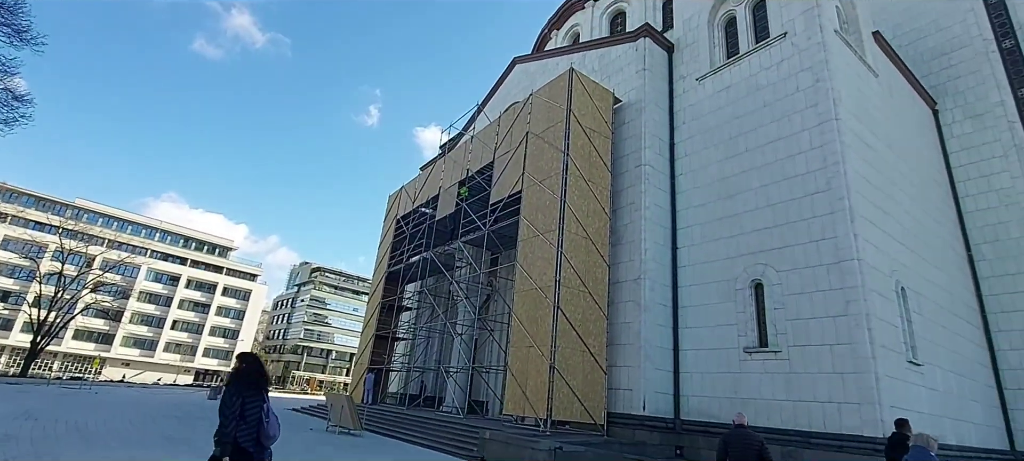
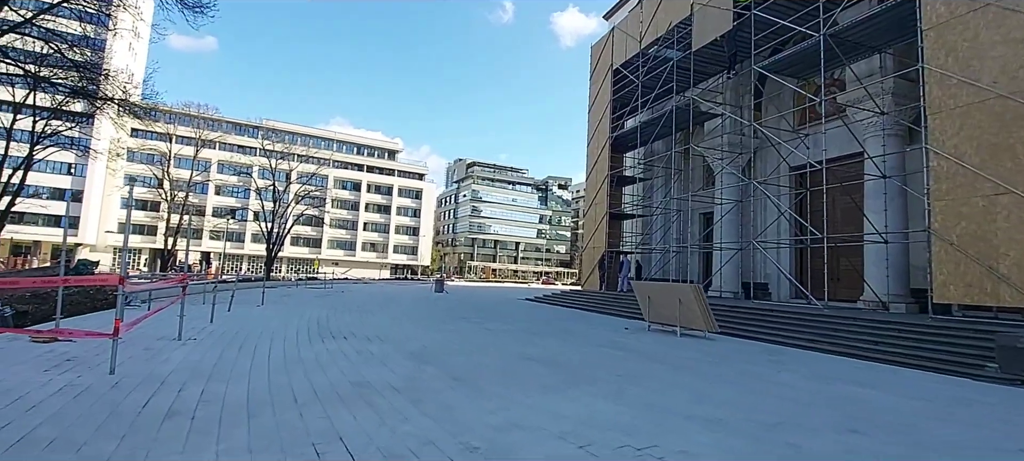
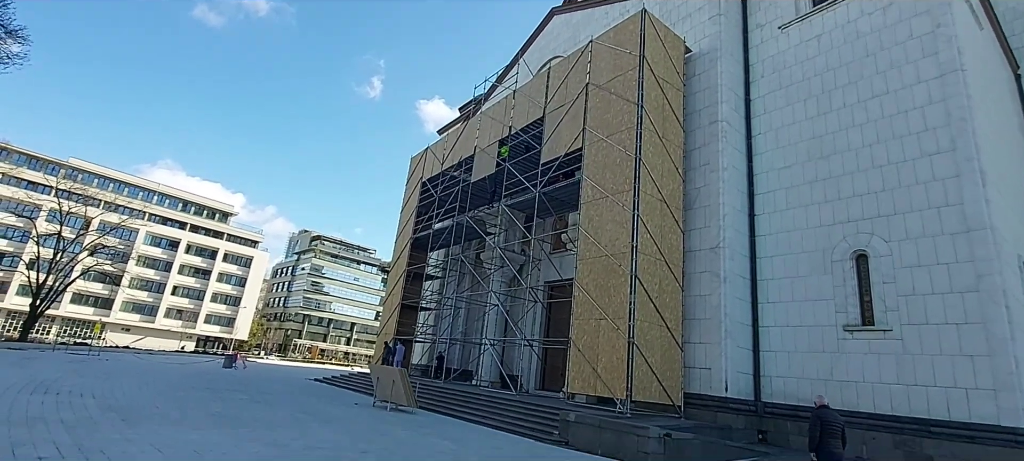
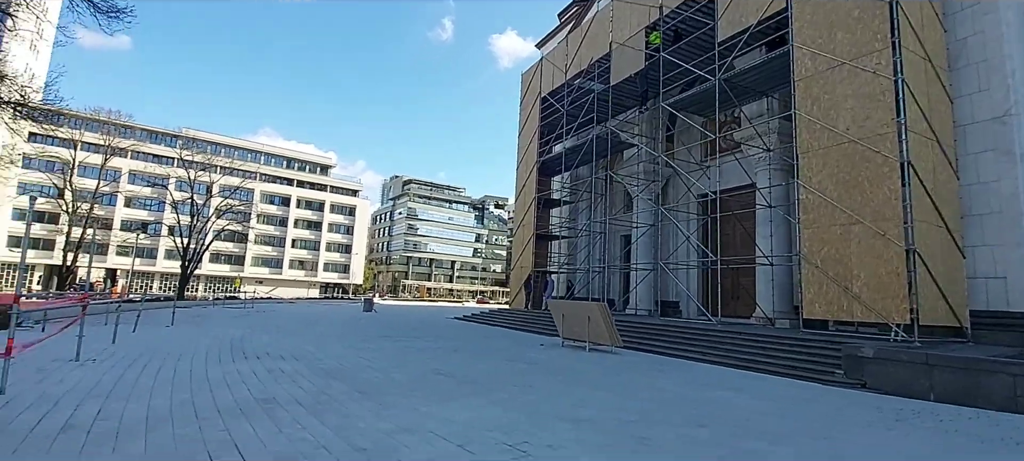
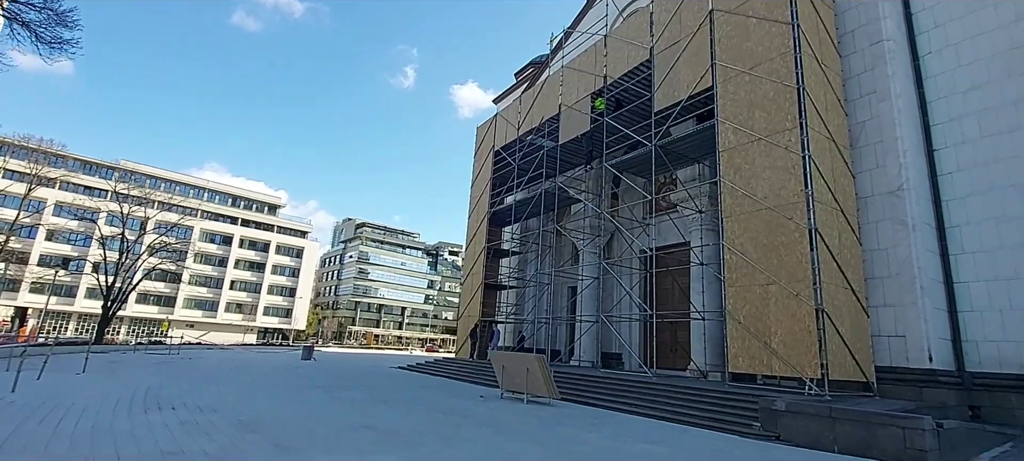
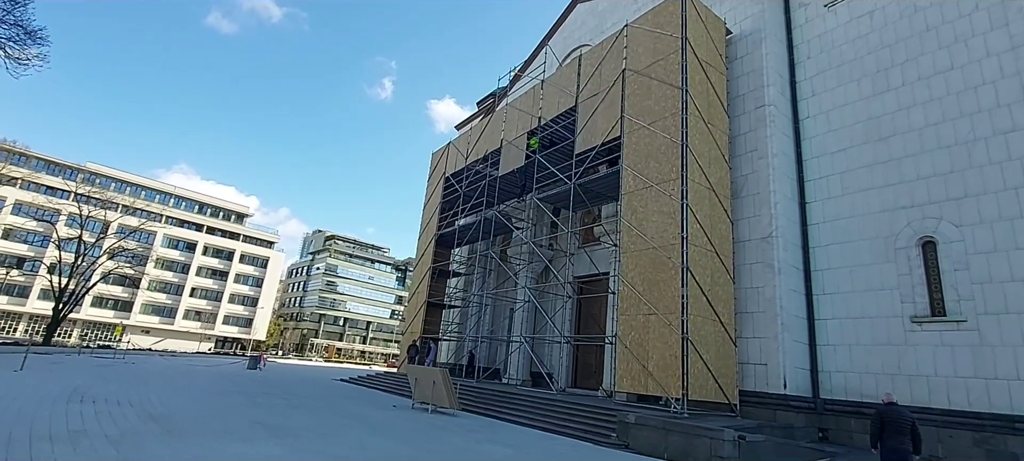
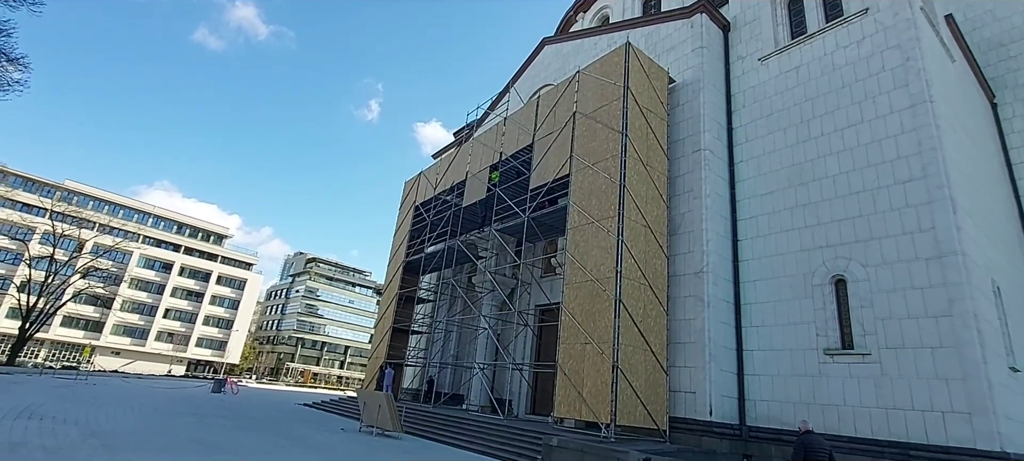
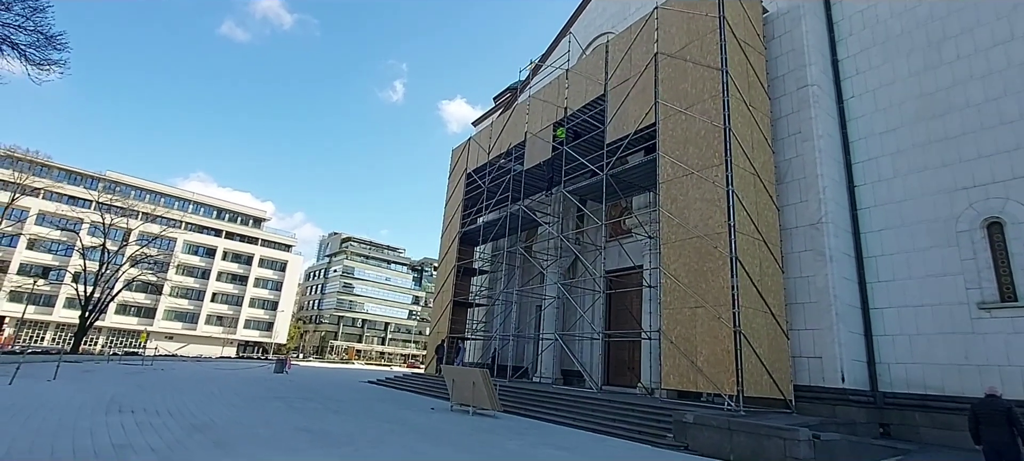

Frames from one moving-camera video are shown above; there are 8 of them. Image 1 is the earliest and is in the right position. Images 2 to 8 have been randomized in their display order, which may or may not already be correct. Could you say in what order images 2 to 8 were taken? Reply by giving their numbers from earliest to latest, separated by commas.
7, 3, 6, 8, 5, 4, 2
